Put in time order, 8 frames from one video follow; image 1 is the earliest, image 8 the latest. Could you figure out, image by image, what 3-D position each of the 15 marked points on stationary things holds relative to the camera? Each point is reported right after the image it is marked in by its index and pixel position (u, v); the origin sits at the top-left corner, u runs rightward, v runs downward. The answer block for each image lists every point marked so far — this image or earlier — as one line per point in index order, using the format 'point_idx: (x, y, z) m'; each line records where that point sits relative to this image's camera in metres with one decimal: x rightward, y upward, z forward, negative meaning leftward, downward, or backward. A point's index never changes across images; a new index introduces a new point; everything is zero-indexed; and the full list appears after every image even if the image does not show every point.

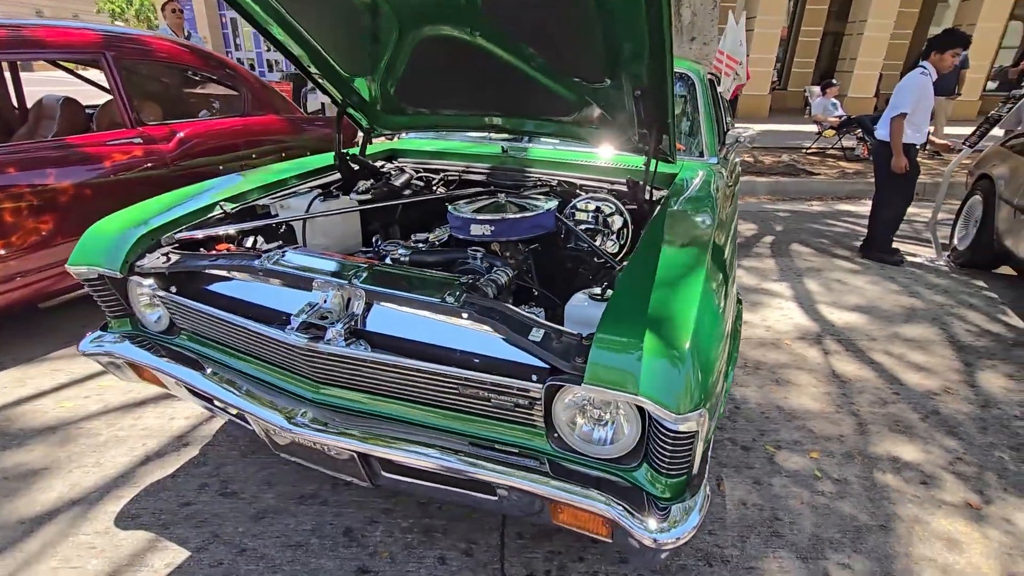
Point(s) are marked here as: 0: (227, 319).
0: (-1.1, -0.1, +2.0) m
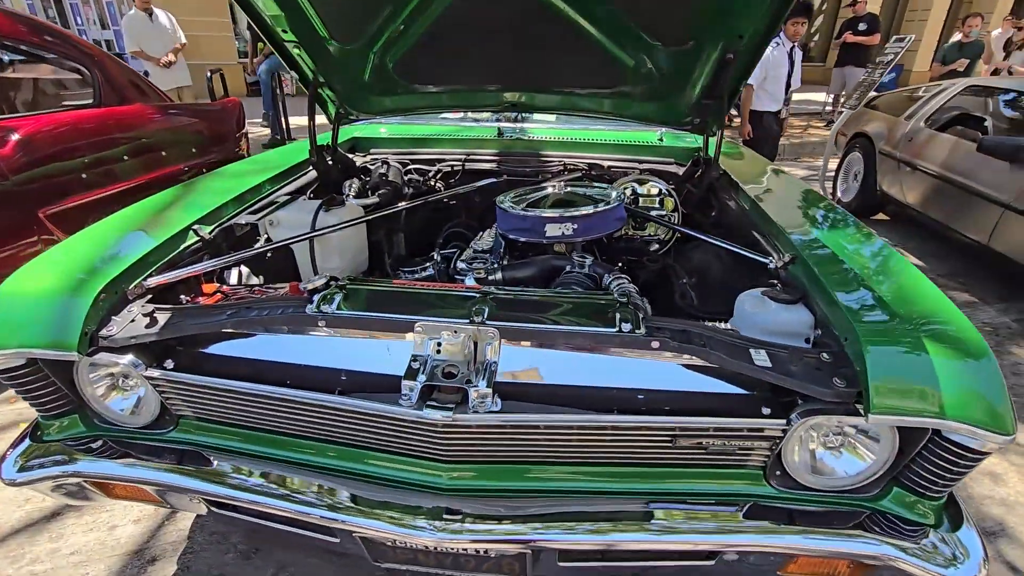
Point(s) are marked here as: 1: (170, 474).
0: (-0.6, -0.3, +1.4) m
1: (-0.9, -0.5, +1.4) m
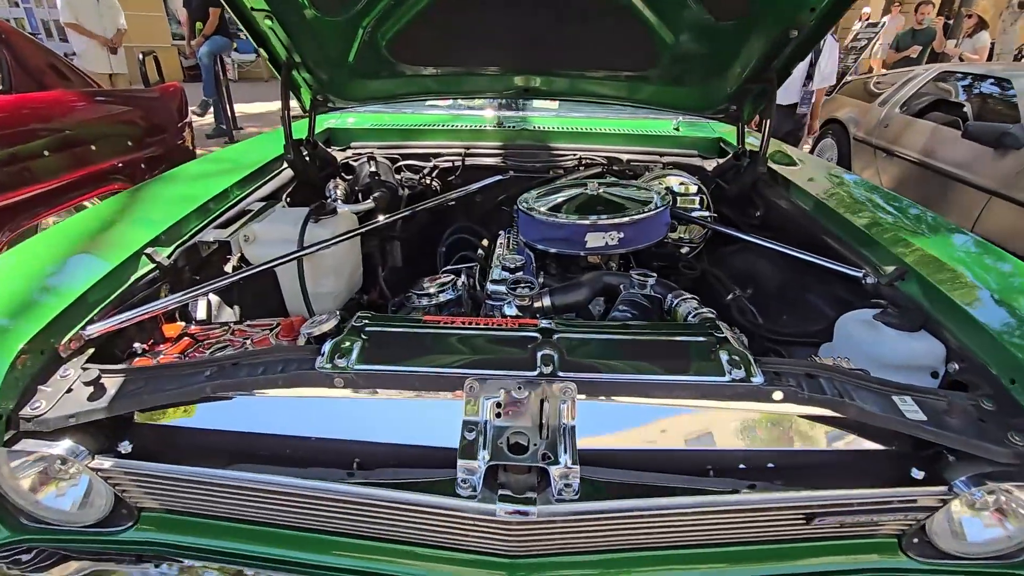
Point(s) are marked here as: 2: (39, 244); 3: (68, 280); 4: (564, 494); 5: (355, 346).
0: (-0.5, -0.4, +1.0) m
1: (-0.7, -0.6, +1.0) m
2: (-1.2, +0.1, +1.3) m
3: (-1.0, 0.0, +1.2) m
4: (+0.1, -0.4, +0.9) m
5: (-0.3, -0.1, +1.1) m
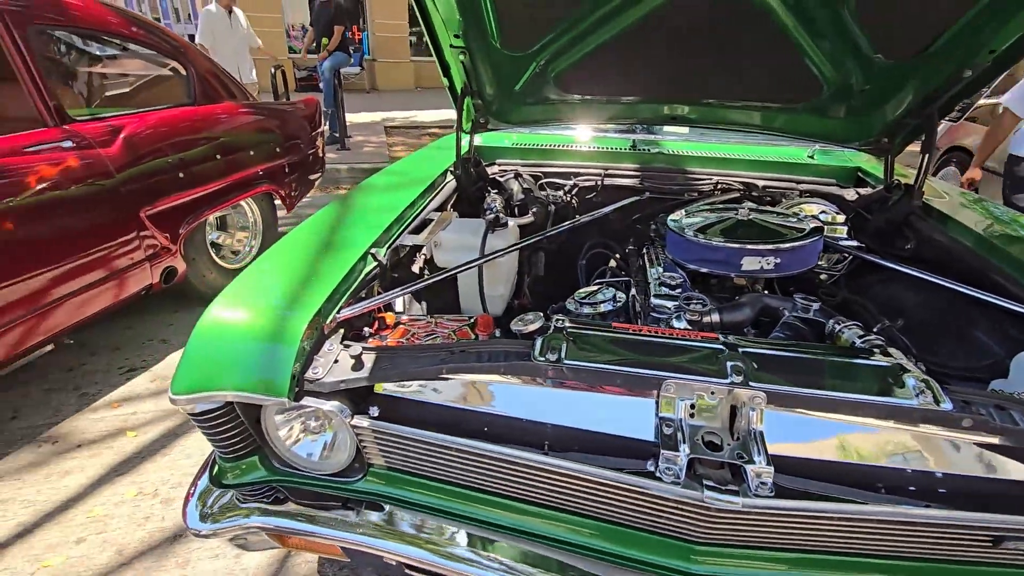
0: (-0.1, -0.4, +1.2) m
1: (-0.3, -0.6, +1.2) m
2: (-0.7, +0.1, +1.6) m
3: (-0.5, 0.0, +1.4) m
4: (+0.5, -0.4, +1.1) m
5: (+0.1, -0.1, +1.2) m
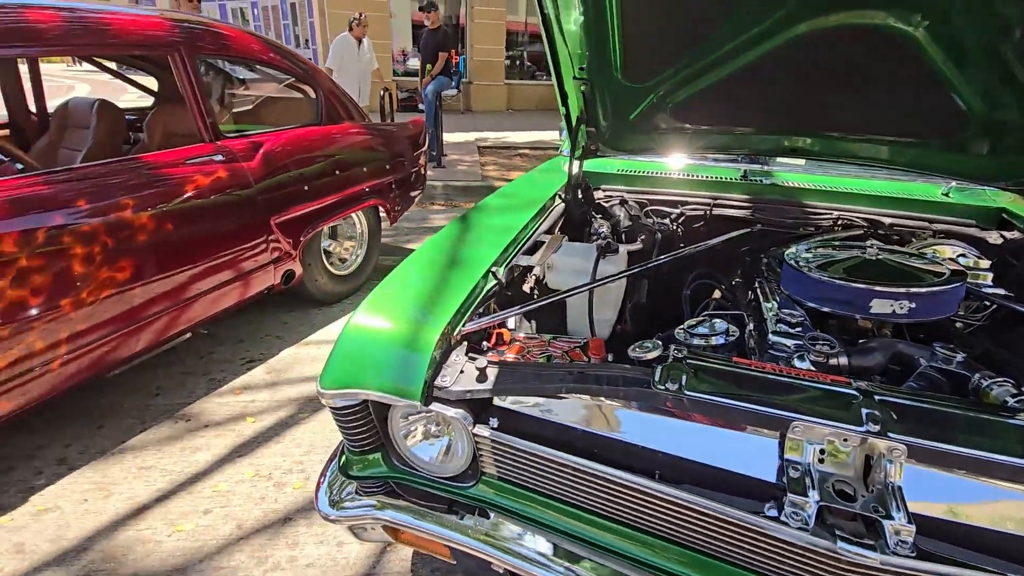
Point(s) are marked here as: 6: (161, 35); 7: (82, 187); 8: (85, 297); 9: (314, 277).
0: (+0.2, -0.4, +1.2) m
1: (-0.1, -0.7, +1.3) m
2: (-0.3, +0.1, +1.7) m
3: (-0.2, 0.0, +1.5) m
4: (+0.7, -0.5, +1.0) m
5: (+0.4, -0.2, +1.2) m
6: (-2.2, +1.6, +3.2) m
7: (-2.2, +0.5, +2.6) m
8: (-2.2, 0.0, +2.6) m
9: (-1.6, +0.1, +4.1) m
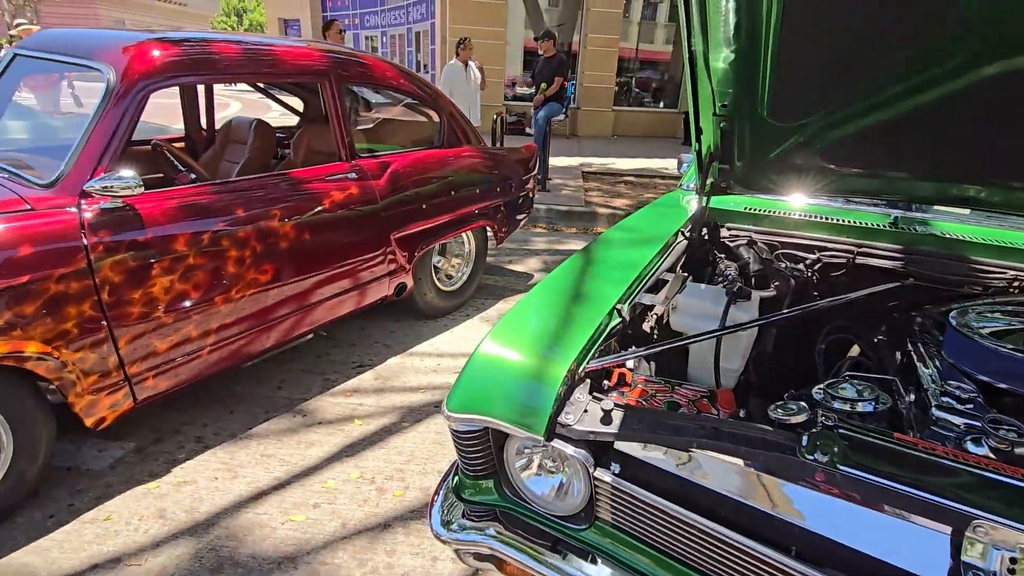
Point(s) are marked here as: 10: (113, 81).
0: (+0.5, -0.6, +1.1) m
1: (+0.2, -0.8, +1.2) m
2: (+0.1, 0.0, +1.7) m
3: (+0.2, -0.1, +1.5) m
4: (+1.0, -0.7, +0.8) m
5: (+0.7, -0.3, +1.1) m
6: (-1.4, +1.6, +3.5) m
7: (-1.6, +0.5, +3.0) m
8: (-1.6, 0.0, +2.9) m
9: (-0.7, 0.0, +4.3) m
10: (-2.1, +1.1, +2.7) m
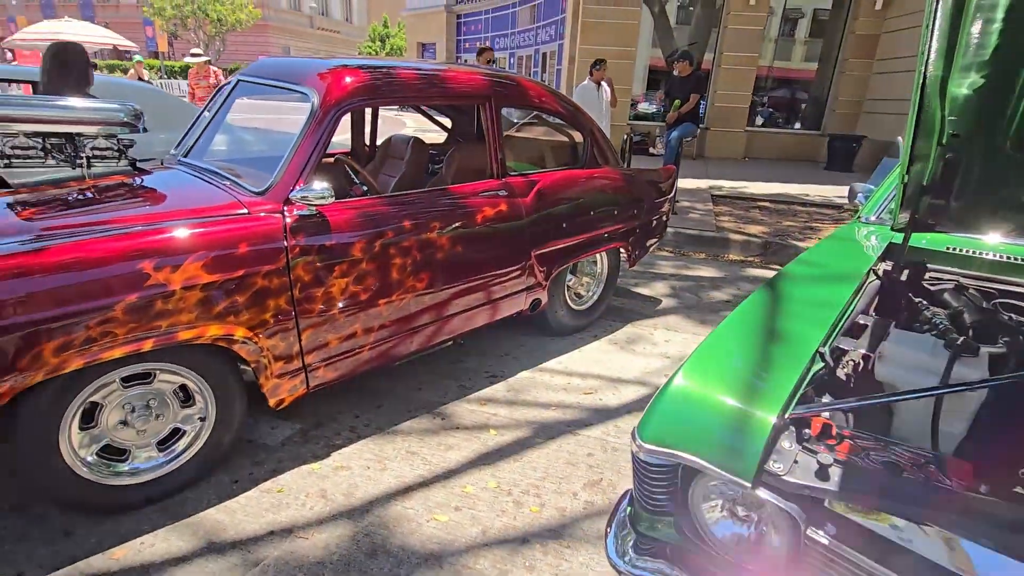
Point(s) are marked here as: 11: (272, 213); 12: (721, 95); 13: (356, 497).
0: (+0.9, -0.7, +1.0) m
1: (+0.6, -0.8, +1.1) m
2: (+0.7, -0.1, +1.6) m
3: (+0.7, -0.2, +1.4) m
4: (+1.3, -0.8, +0.6) m
5: (+1.1, -0.5, +0.9) m
6: (-0.3, +1.5, +3.8) m
7: (-0.7, +0.5, +3.2) m
8: (-0.7, -0.1, +3.2) m
9: (+0.4, -0.2, +4.3) m
10: (-1.2, +1.1, +3.0) m
11: (-1.3, +0.4, +2.7) m
12: (+5.0, +4.5, +12.0) m
13: (-0.8, -1.1, +2.6) m
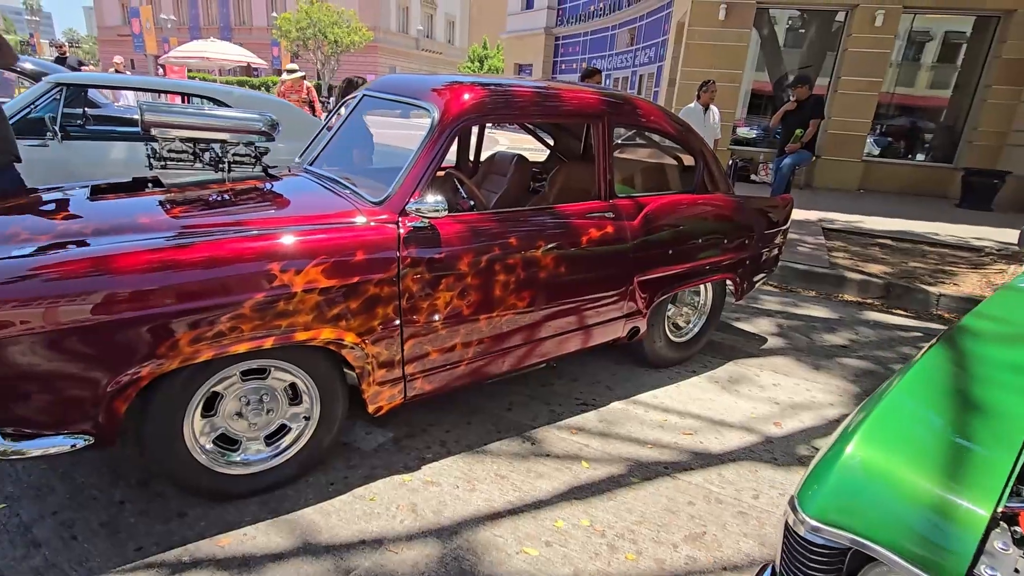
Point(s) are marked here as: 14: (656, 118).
0: (+1.1, -0.8, +0.7) m
1: (+0.9, -1.0, +0.9) m
2: (+1.1, -0.3, +1.4) m
3: (+1.1, -0.4, +1.2) m
4: (+1.5, -0.9, +0.2) m
5: (+1.4, -0.6, +0.6) m
6: (+0.6, +1.3, +3.7) m
7: (0.0, +0.4, +3.2) m
8: (-0.1, -0.2, +3.1) m
9: (+1.1, -0.4, +4.1) m
10: (-0.5, +1.0, +3.1) m
11: (-0.7, +0.4, +2.8) m
12: (+7.1, +3.6, +11.1) m
13: (-0.3, -1.2, +2.6) m
14: (+1.1, +1.3, +4.0) m
